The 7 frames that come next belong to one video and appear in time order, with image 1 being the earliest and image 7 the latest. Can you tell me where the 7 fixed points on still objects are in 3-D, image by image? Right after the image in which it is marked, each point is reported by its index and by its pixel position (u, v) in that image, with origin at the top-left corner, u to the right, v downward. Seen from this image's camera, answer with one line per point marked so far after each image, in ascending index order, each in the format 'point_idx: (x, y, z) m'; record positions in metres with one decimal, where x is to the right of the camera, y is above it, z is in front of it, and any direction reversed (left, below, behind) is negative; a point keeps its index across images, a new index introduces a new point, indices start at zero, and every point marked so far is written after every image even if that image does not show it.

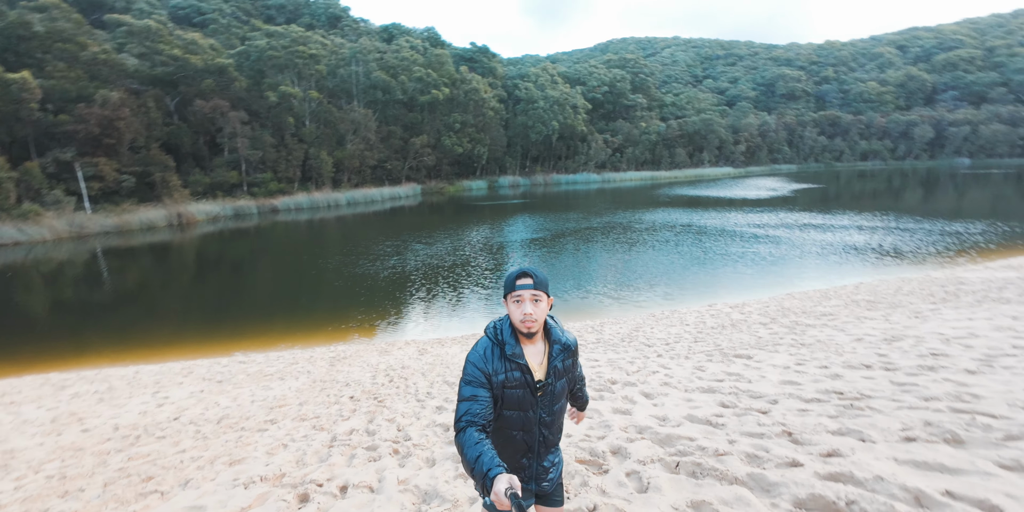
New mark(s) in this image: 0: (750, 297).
0: (+6.7, -1.3, +12.7) m
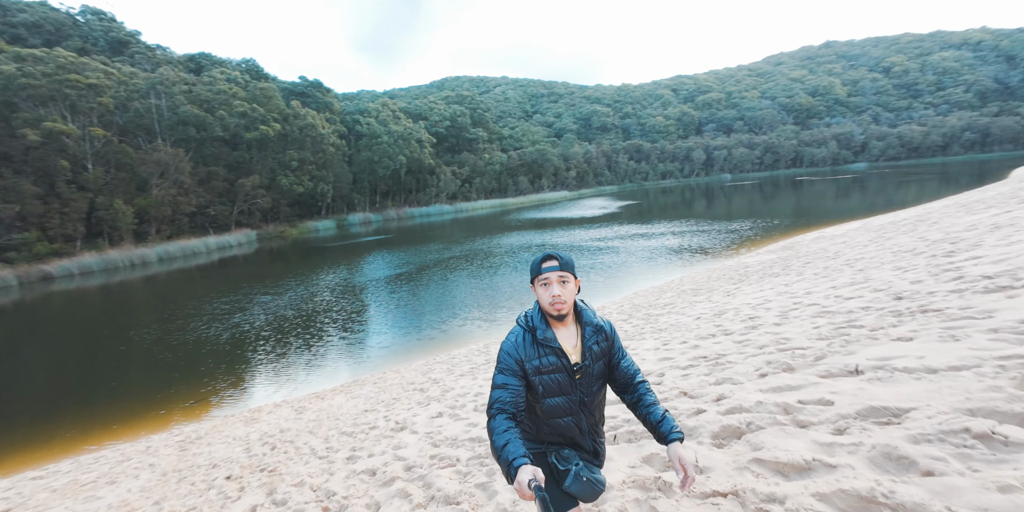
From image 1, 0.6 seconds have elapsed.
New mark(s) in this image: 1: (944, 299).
0: (+2.8, -1.6, +14.4) m
1: (+3.8, -0.4, +3.8) m
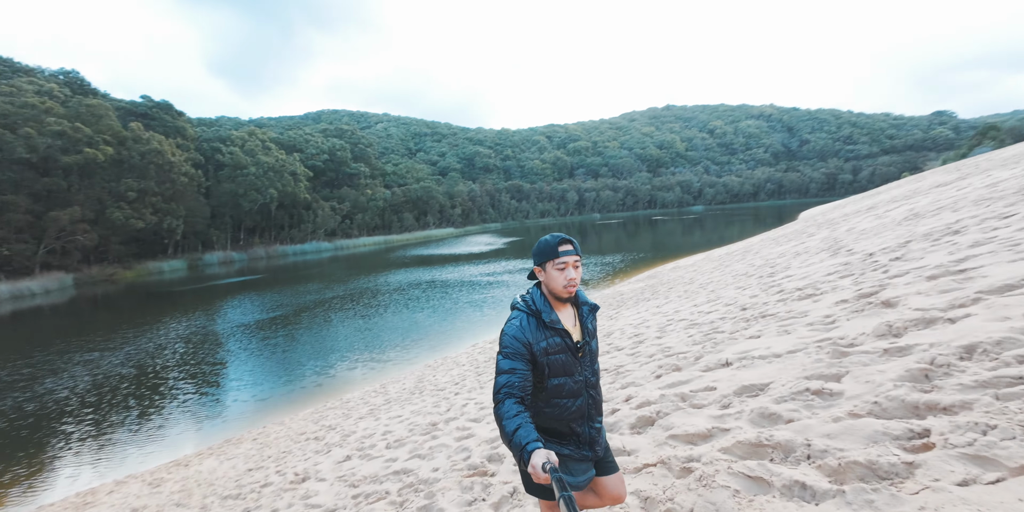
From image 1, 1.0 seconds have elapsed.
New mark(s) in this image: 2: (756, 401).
0: (-0.7, -2.7, +14.7) m
1: (+3.0, -0.6, +4.9) m
2: (+1.4, -0.8, +2.4) m
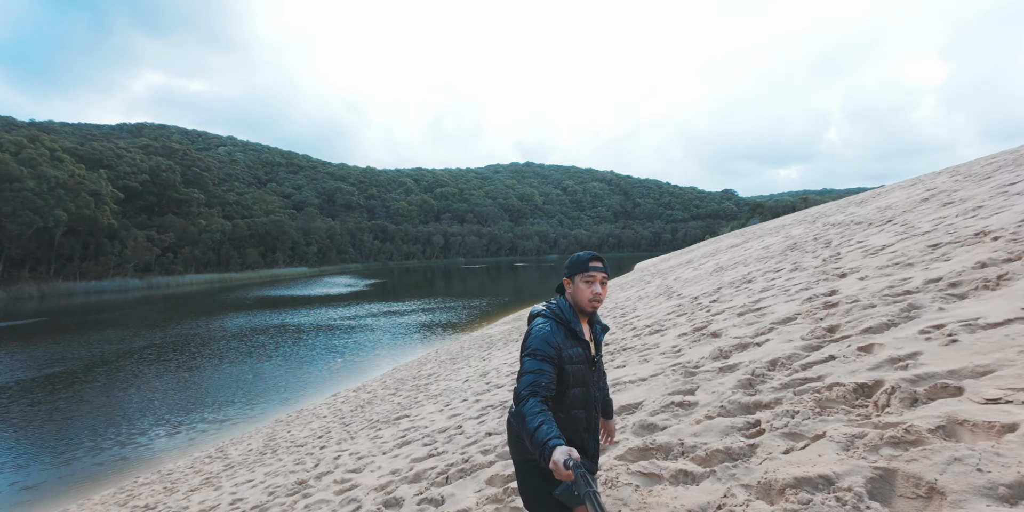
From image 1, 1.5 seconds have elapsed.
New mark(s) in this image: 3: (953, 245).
0: (-5.0, -4.0, +13.7) m
1: (+1.6, -1.1, +5.7) m
2: (+0.8, -1.1, +2.8) m
3: (+4.0, +0.1, +3.9) m
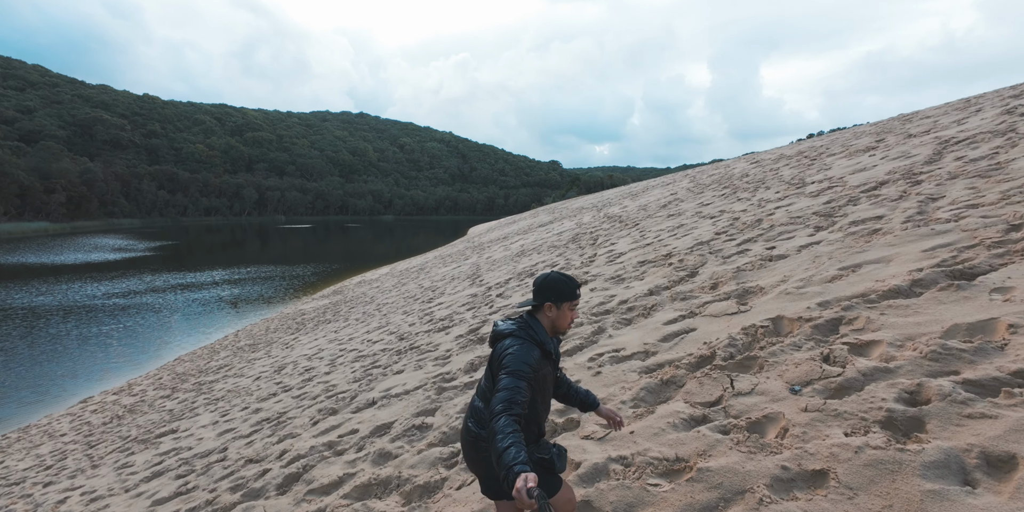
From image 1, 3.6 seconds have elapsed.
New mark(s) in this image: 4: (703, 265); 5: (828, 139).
0: (-10.4, -3.3, +11.3) m
1: (-1.3, -1.2, +6.1) m
2: (-1.0, -1.4, +3.1) m
3: (+1.7, -0.1, +5.2) m
4: (+1.9, -0.1, +4.3) m
5: (+7.8, +2.9, +10.5) m
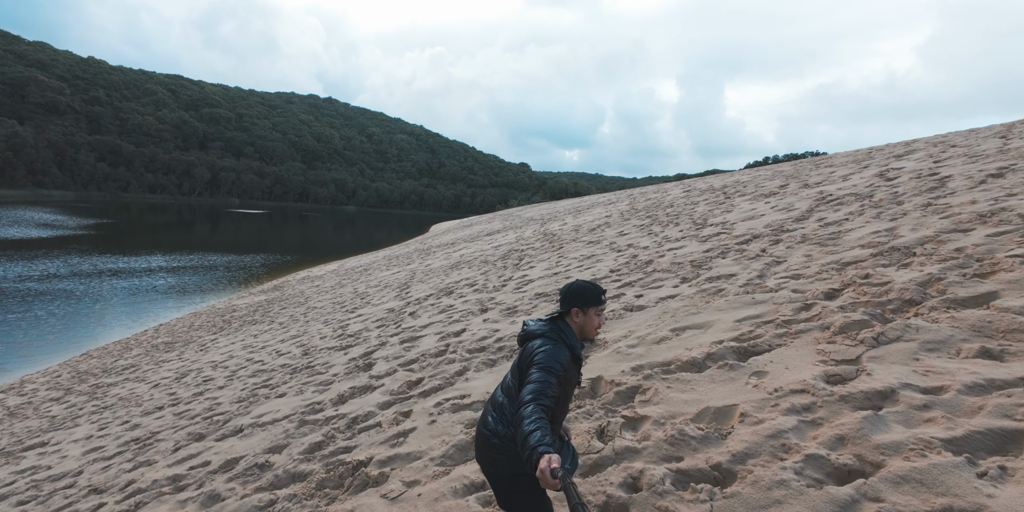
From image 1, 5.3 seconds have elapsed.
0: (-12.3, -3.0, +10.5) m
1: (-2.7, -1.4, +6.0) m
2: (-2.1, -1.6, +3.1) m
3: (+0.4, -0.5, +5.4) m
4: (+0.7, -0.5, +4.5) m
5: (+6.2, +2.1, +11.2) m
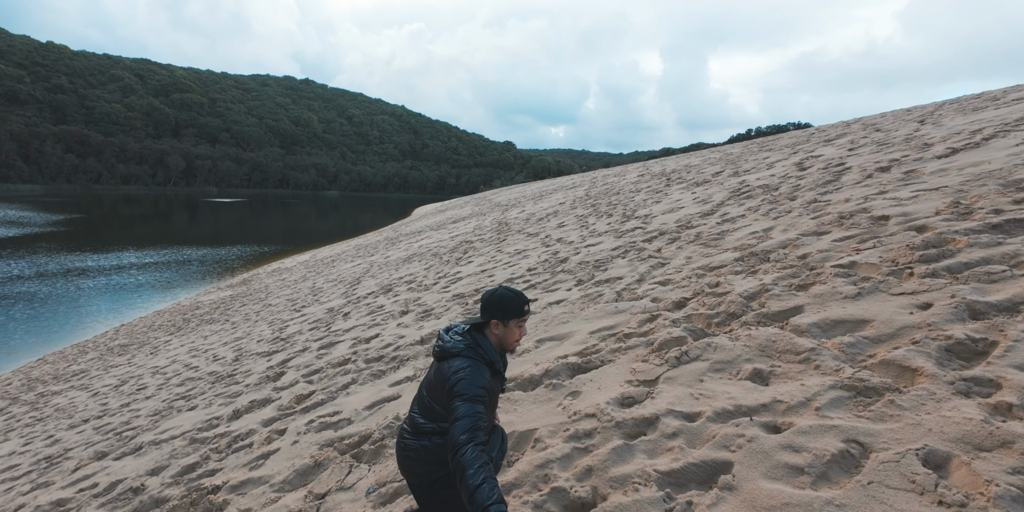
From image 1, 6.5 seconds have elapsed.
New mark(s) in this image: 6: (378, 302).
0: (-13.4, -3.2, +10.4) m
1: (-3.7, -1.5, +6.0) m
2: (-3.1, -1.8, +3.2) m
3: (-0.7, -0.5, +5.4) m
4: (-0.3, -0.6, +4.6) m
5: (+4.9, +2.5, +11.3) m
6: (-2.2, -0.8, +7.1) m
